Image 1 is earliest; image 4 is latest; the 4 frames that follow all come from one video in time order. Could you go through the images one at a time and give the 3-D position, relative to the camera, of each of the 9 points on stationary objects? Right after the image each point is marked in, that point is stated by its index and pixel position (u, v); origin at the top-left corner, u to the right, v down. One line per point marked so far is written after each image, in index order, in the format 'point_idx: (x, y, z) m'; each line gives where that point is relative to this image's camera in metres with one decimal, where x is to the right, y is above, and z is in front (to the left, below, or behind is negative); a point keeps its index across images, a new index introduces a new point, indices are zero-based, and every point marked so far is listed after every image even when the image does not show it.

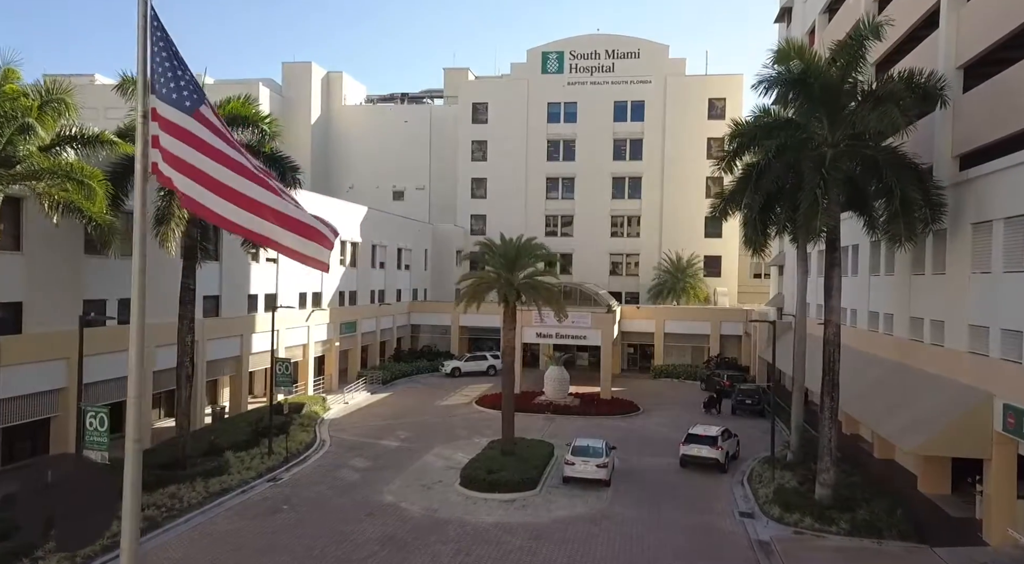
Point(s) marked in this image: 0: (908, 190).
0: (+10.3, +2.4, +18.0) m
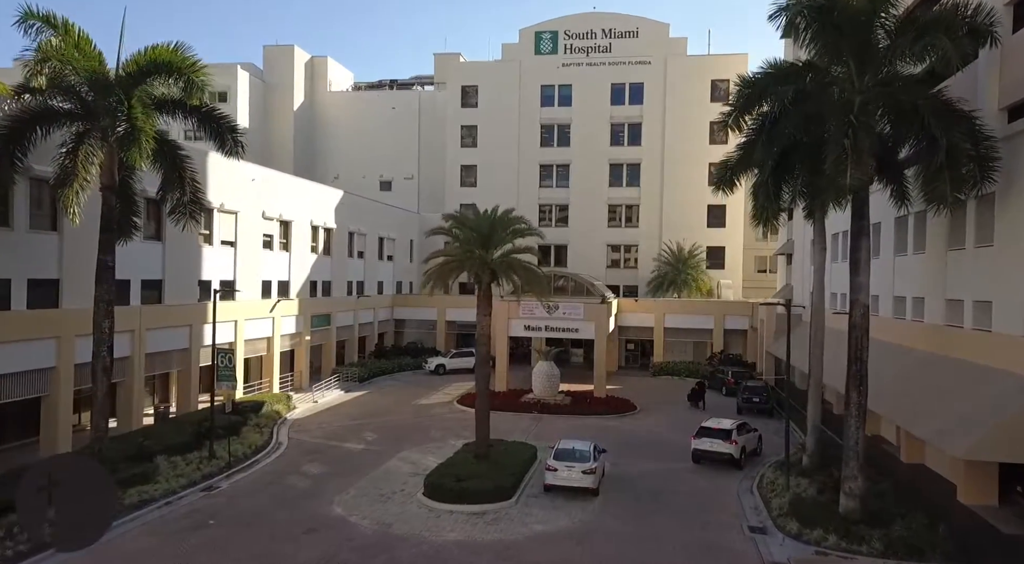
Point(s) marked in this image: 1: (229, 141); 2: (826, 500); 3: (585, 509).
0: (+9.6, +3.1, +14.9) m
1: (-8.0, +4.0, +19.6) m
2: (+8.3, -5.7, +18.2) m
3: (+2.0, -6.1, +18.8) m
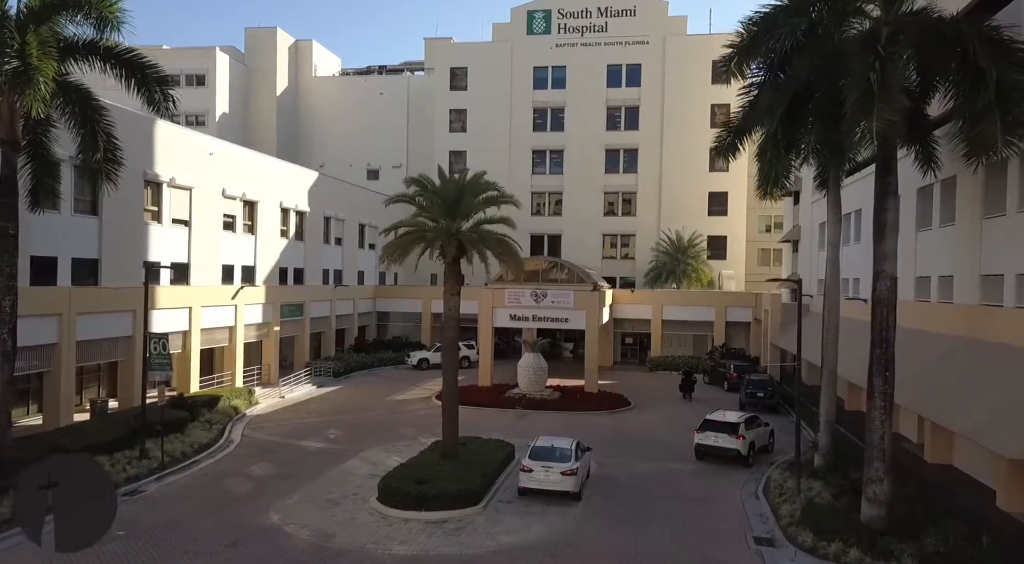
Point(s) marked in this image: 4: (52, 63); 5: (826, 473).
0: (+8.8, +3.7, +12.3) m
1: (-8.7, +4.6, +17.0) m
2: (+7.5, -5.1, +15.6) m
3: (+1.2, -5.5, +16.2) m
4: (-9.6, +4.6, +14.4) m
5: (+8.2, -5.0, +18.1) m
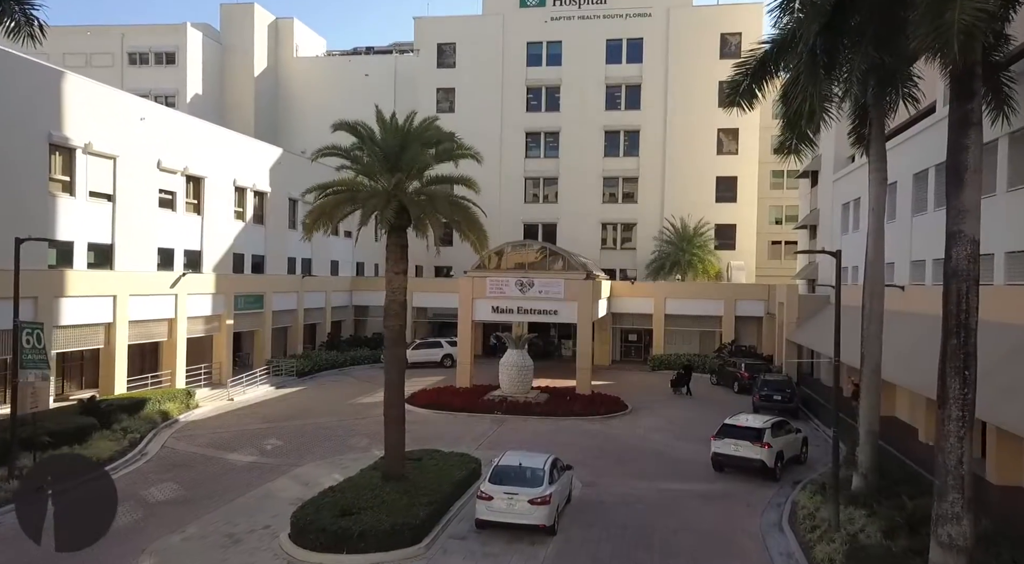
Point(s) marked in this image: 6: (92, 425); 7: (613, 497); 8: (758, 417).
0: (+7.9, +4.3, +8.5) m
1: (-9.6, +5.2, +13.3) m
2: (+6.6, -4.5, +11.8) m
3: (+0.4, -5.0, +12.4) m
4: (-10.4, +5.1, +10.7) m
5: (+7.3, -4.5, +14.2) m
6: (-11.3, -3.9, +18.7) m
7: (+2.3, -4.9, +15.9) m
8: (+6.1, -3.6, +17.7) m
